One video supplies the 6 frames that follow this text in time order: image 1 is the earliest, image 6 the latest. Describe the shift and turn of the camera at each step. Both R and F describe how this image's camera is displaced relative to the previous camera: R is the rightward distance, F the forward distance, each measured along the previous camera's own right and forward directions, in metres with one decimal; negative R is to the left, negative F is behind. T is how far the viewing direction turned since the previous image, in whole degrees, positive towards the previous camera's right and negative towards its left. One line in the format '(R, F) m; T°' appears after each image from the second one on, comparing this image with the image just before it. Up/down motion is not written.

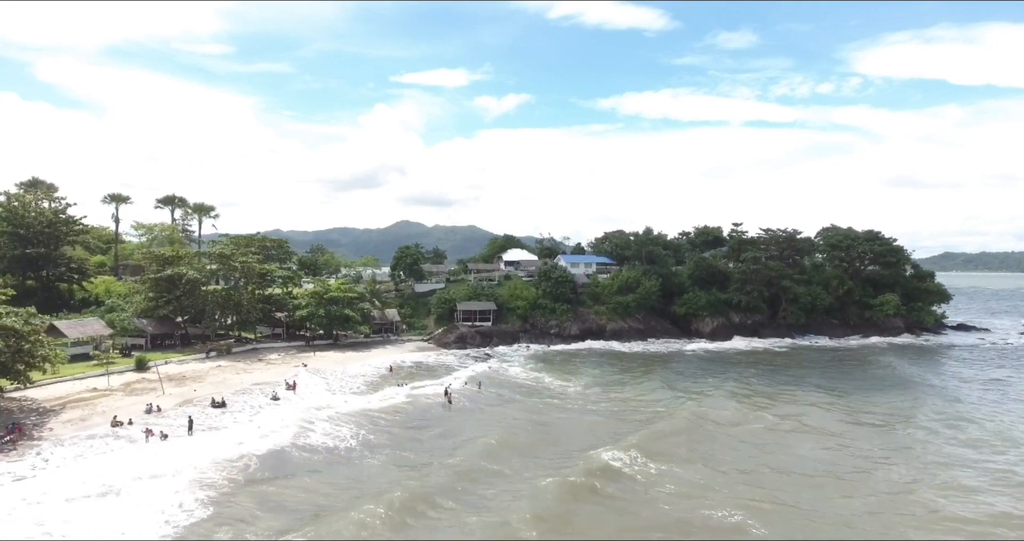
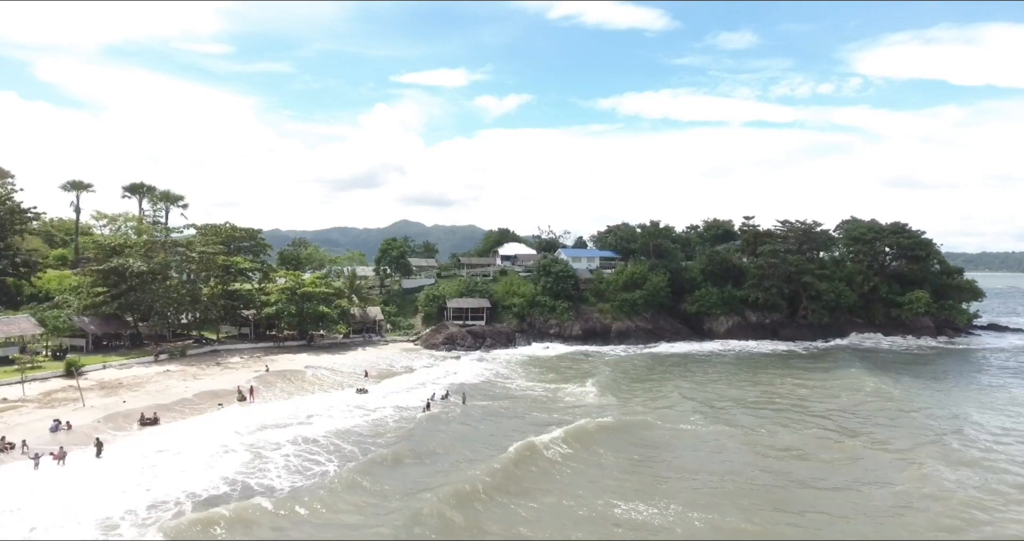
(+0.4, +5.6) m; 0°
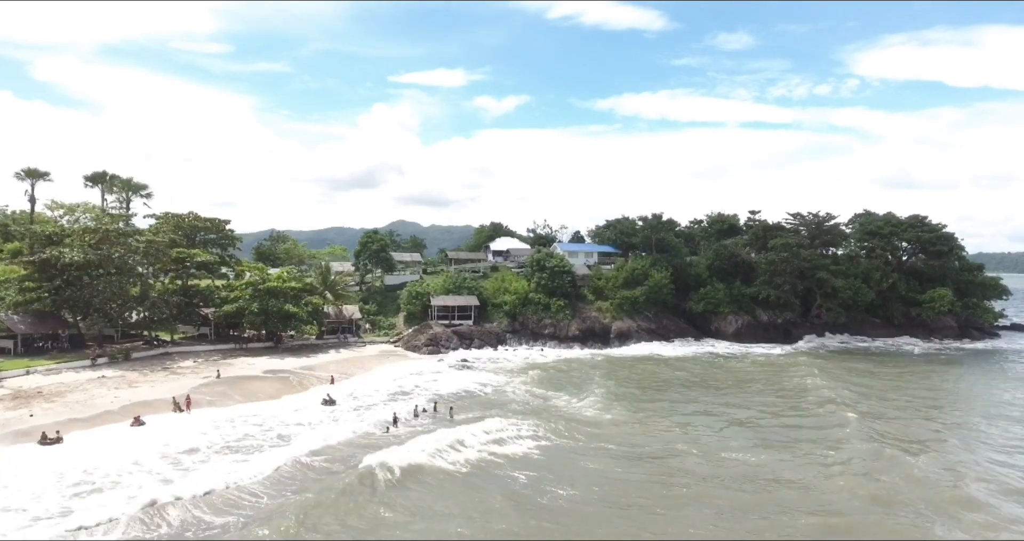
(+0.7, +4.6) m; 0°
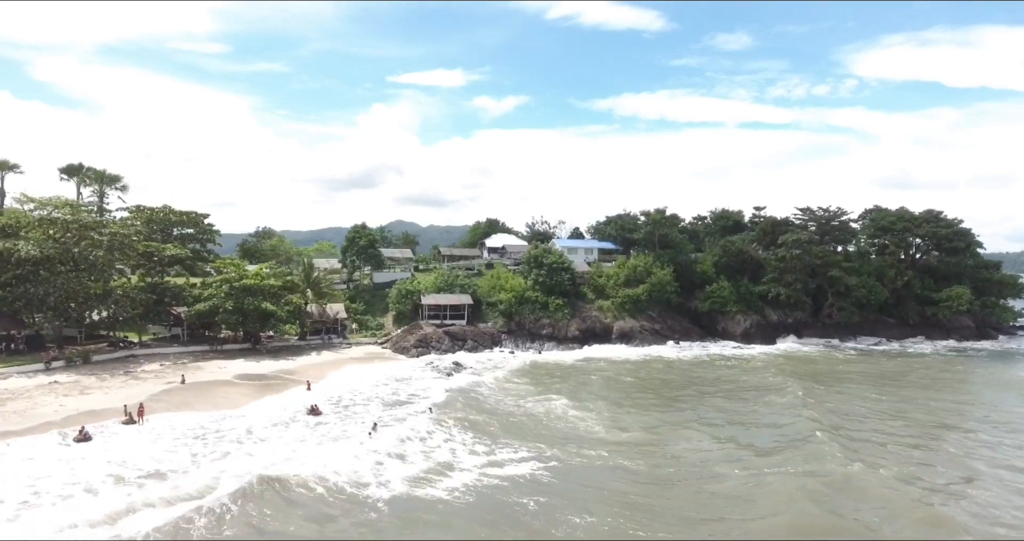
(+0.3, +2.9) m; 0°
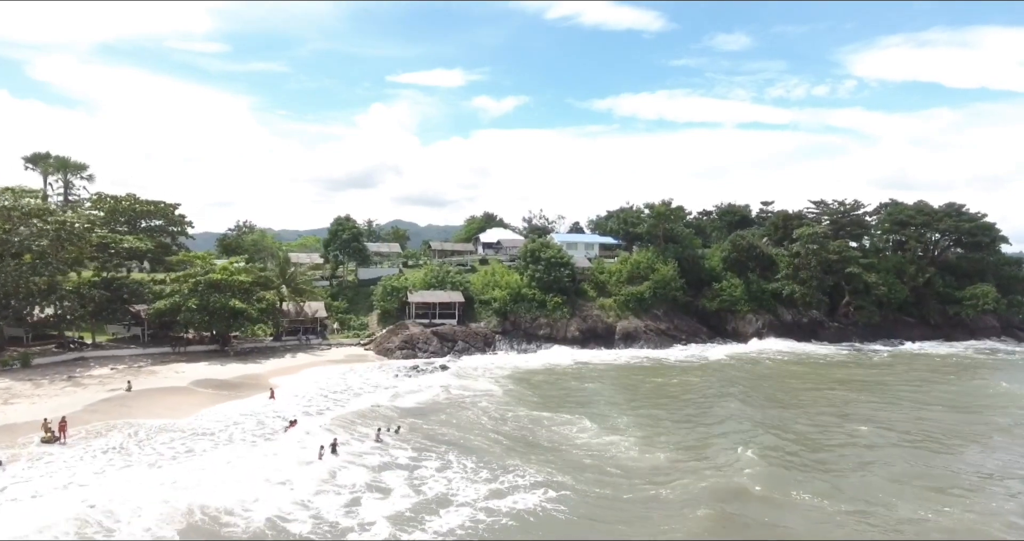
(+0.3, +3.6) m; 0°
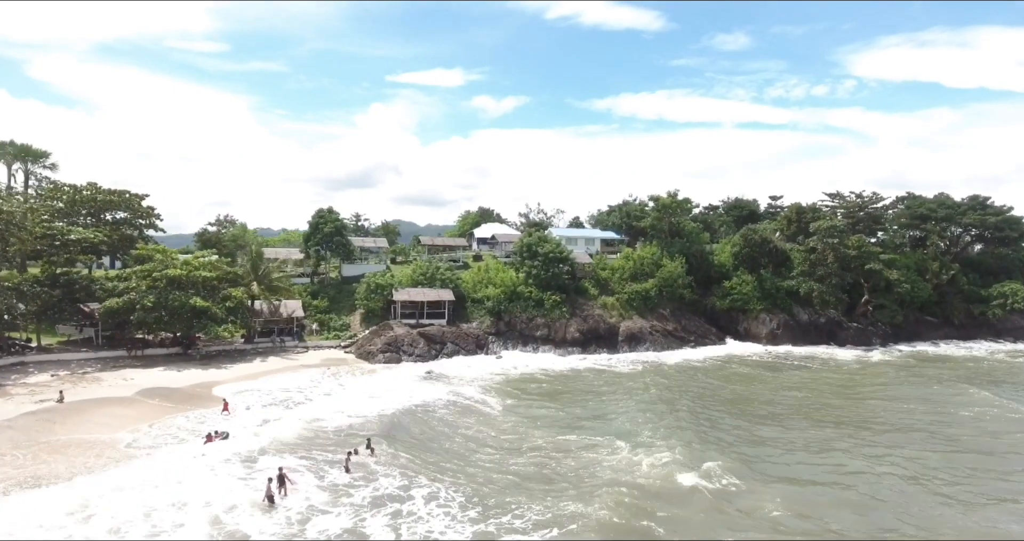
(+0.4, +3.5) m; 0°
